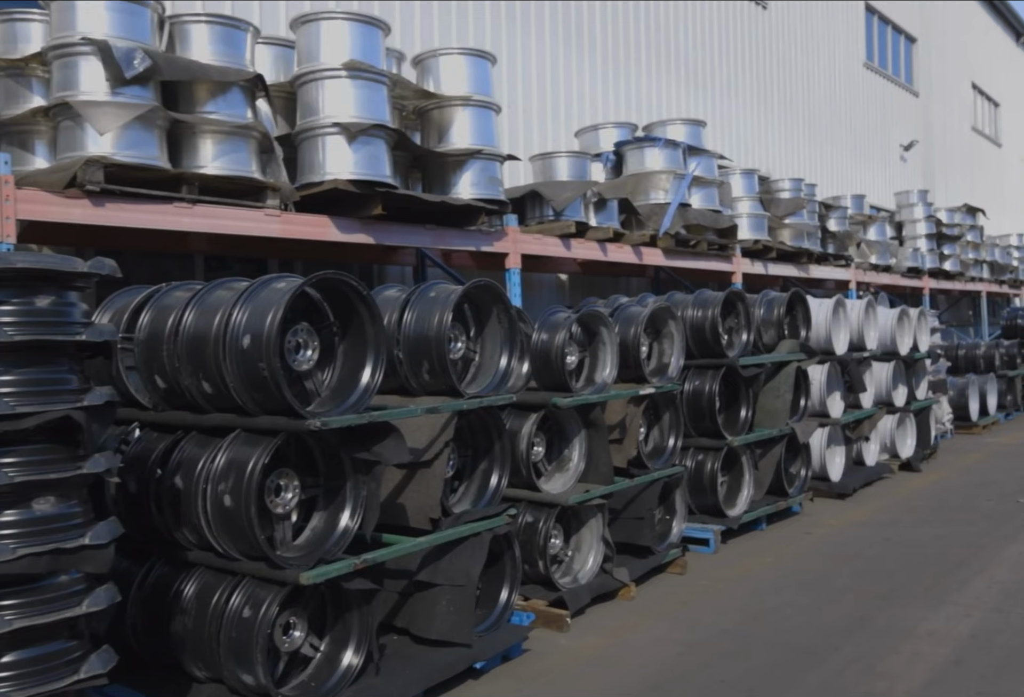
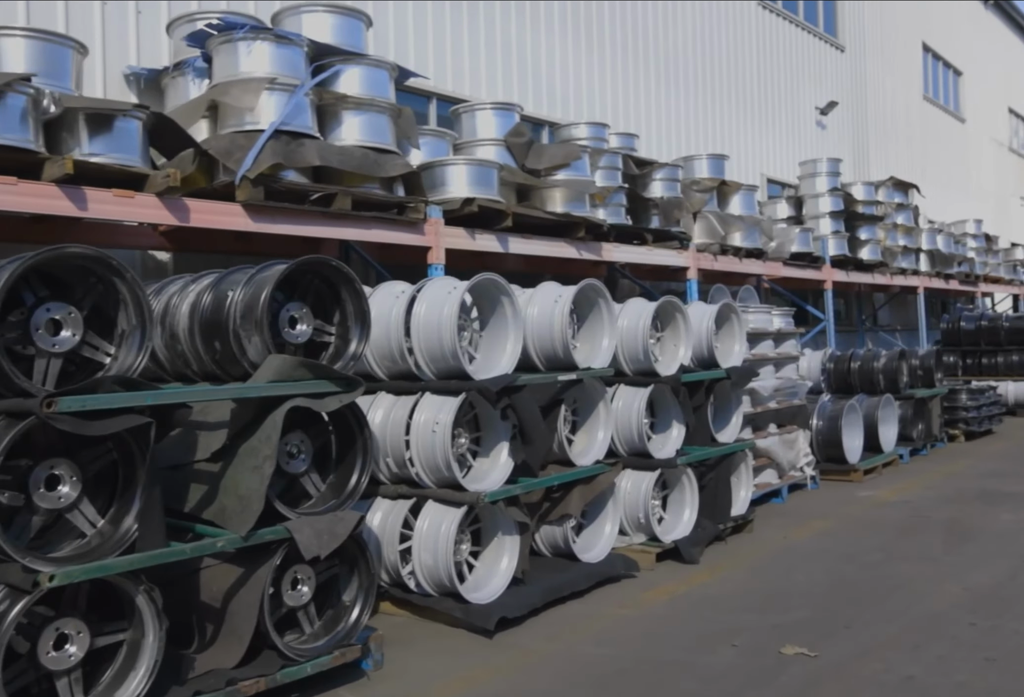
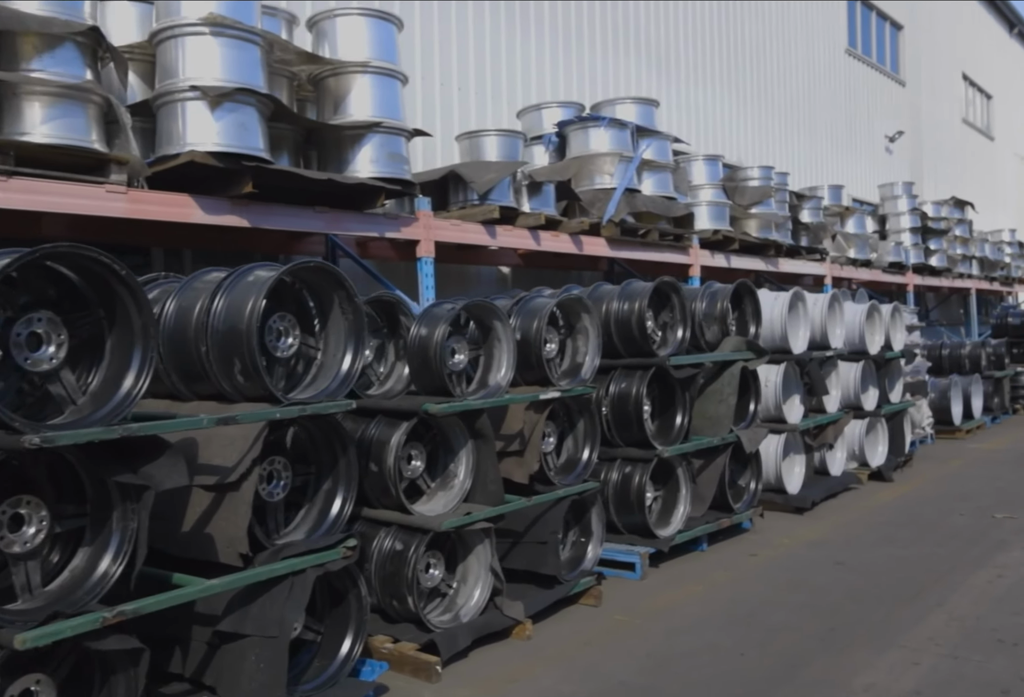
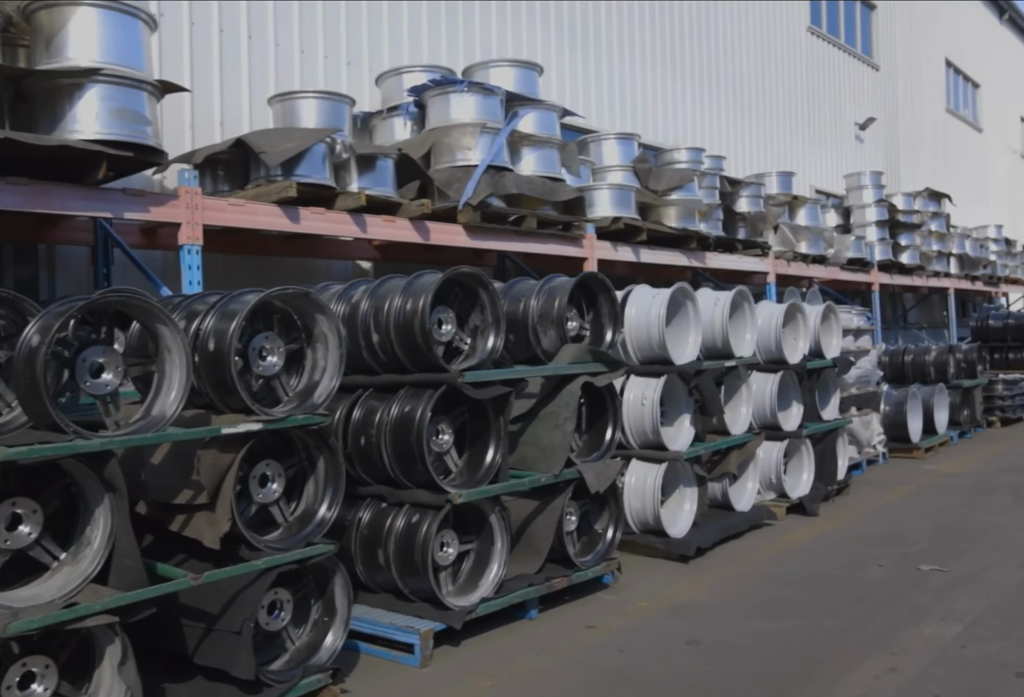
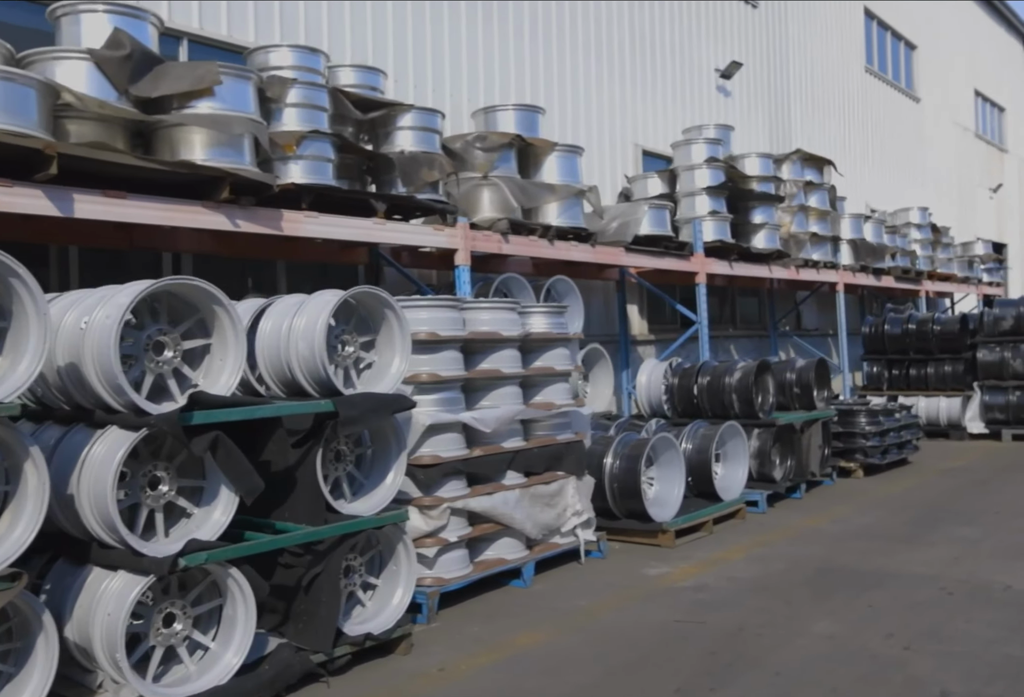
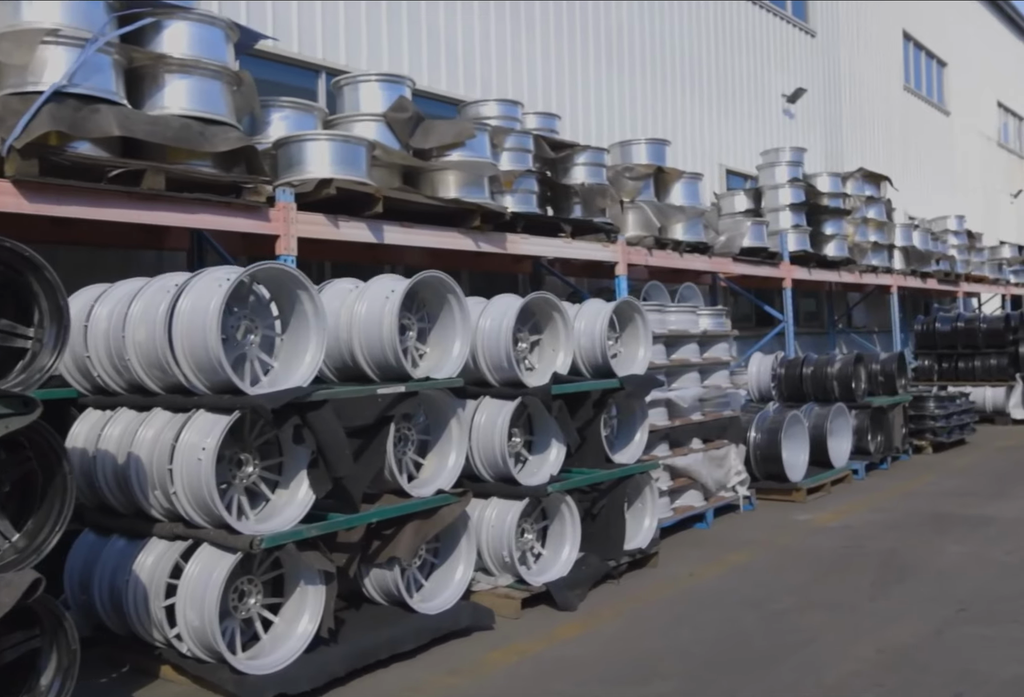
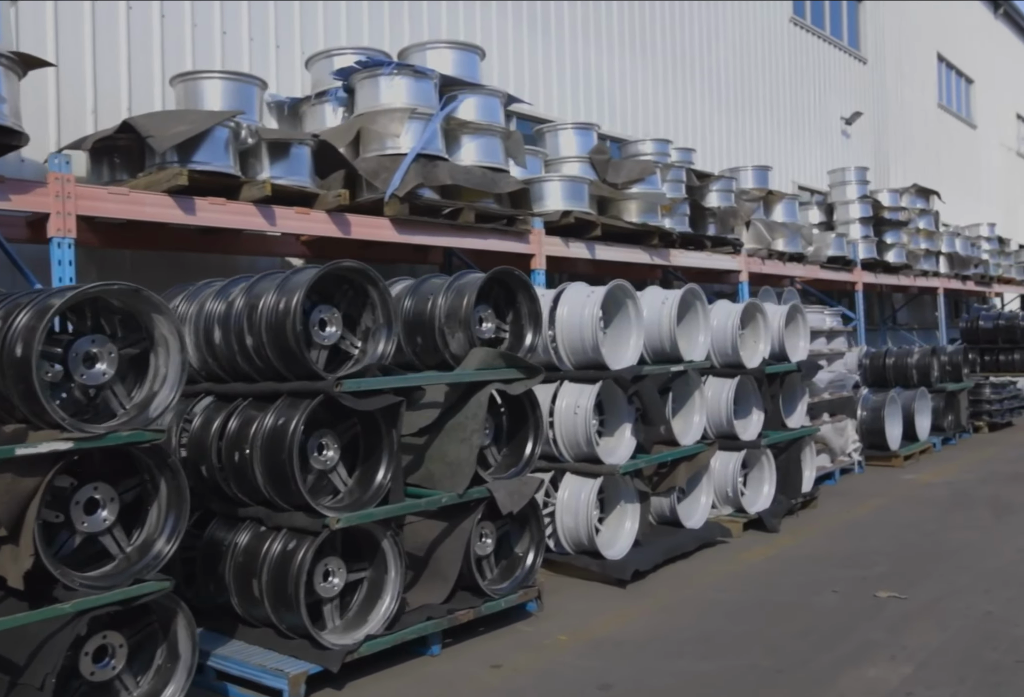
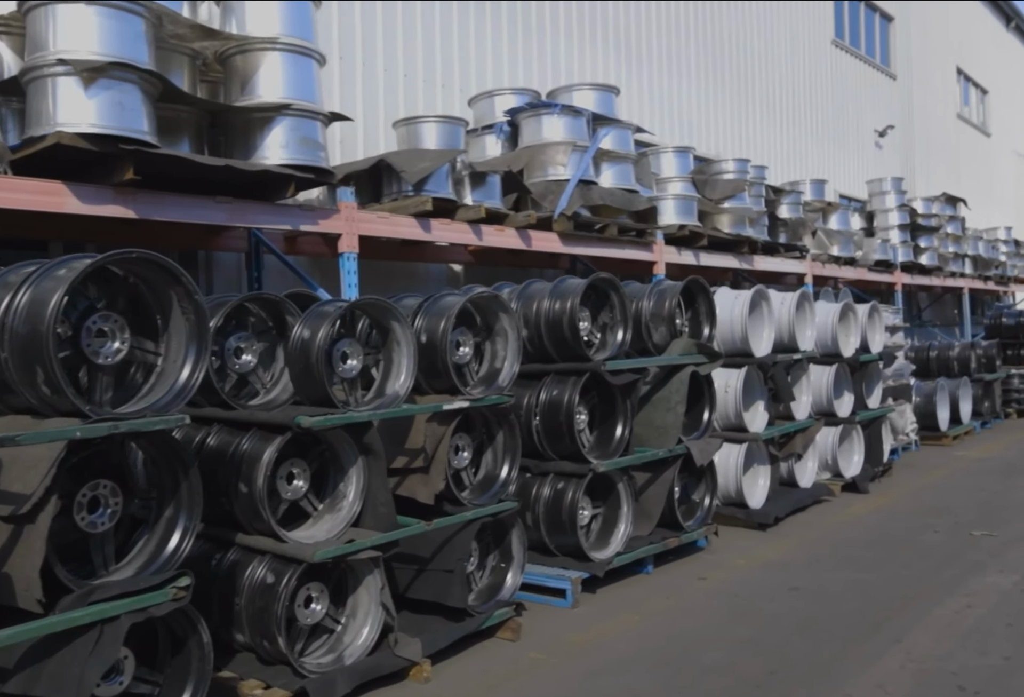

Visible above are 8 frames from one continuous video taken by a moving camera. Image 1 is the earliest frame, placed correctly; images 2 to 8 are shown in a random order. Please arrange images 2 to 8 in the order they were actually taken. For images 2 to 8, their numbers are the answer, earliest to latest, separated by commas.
3, 8, 4, 7, 2, 6, 5
